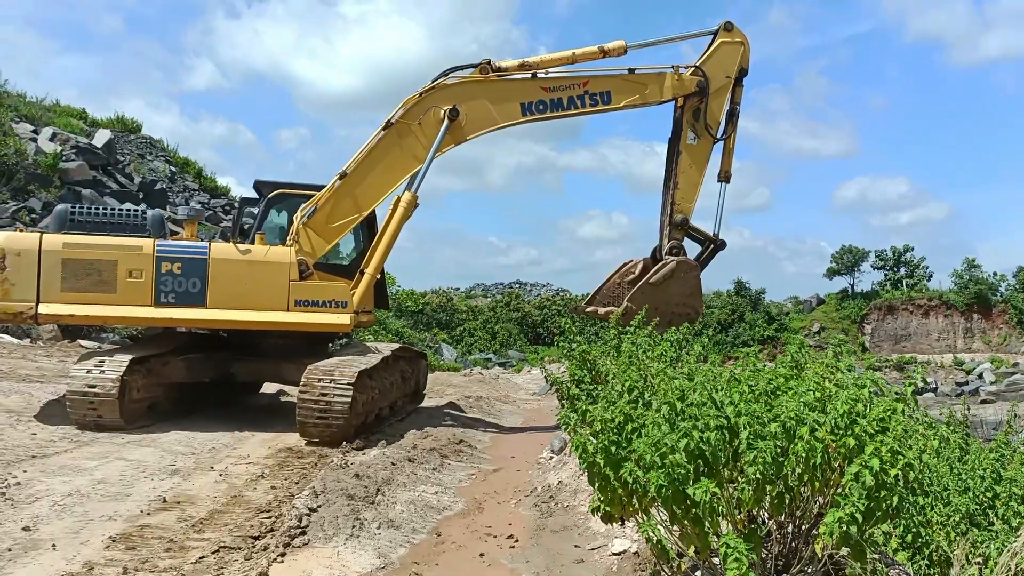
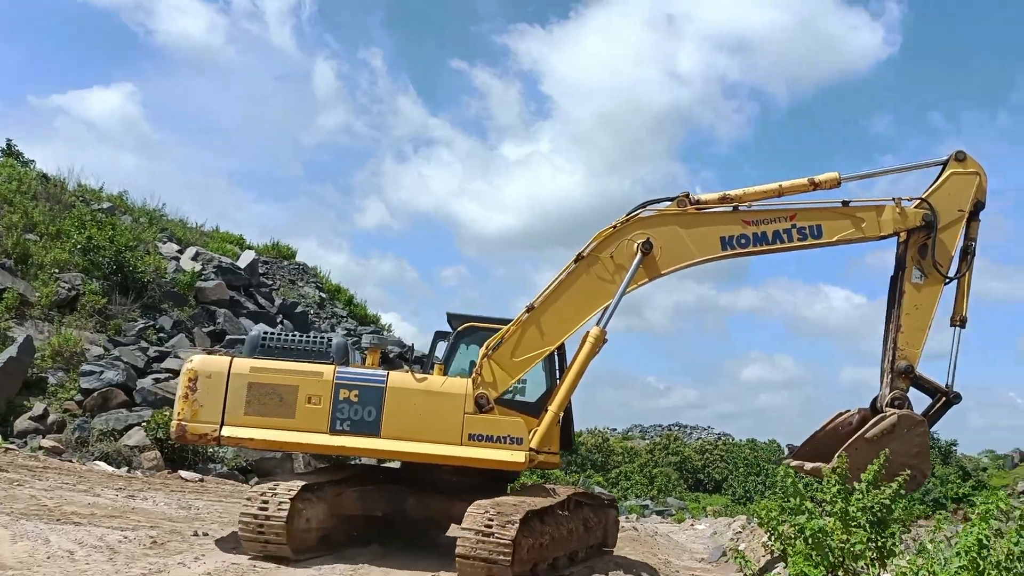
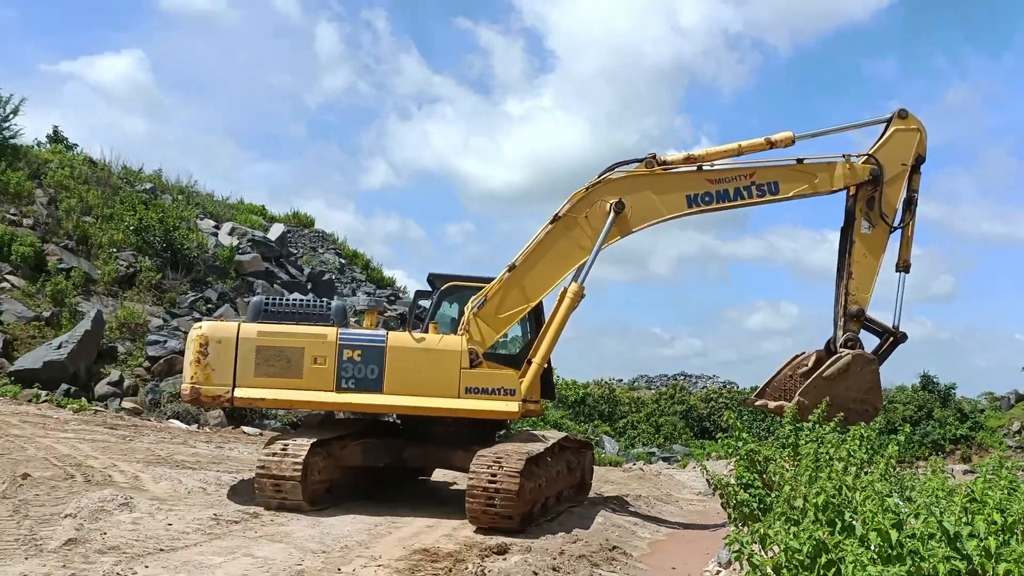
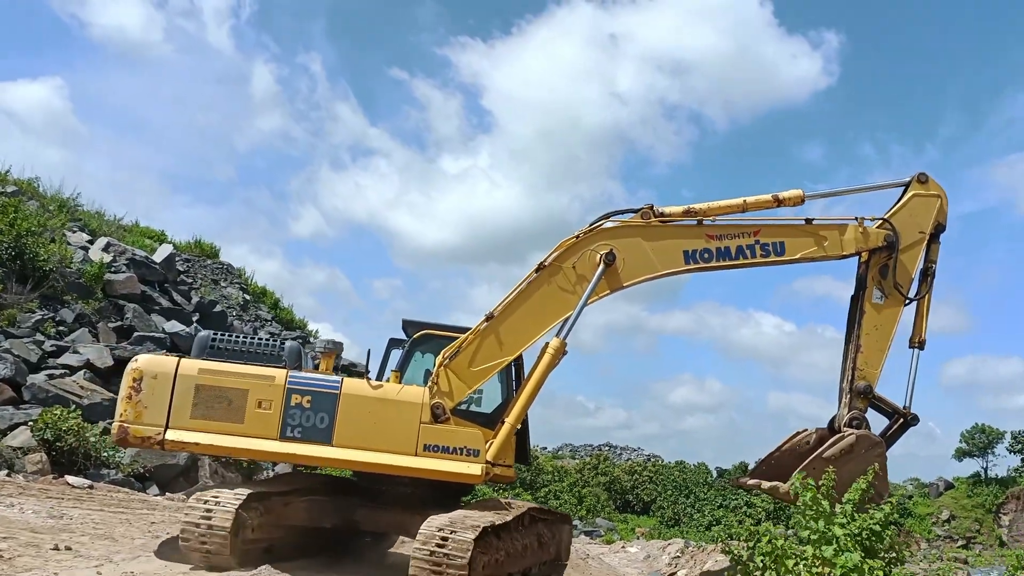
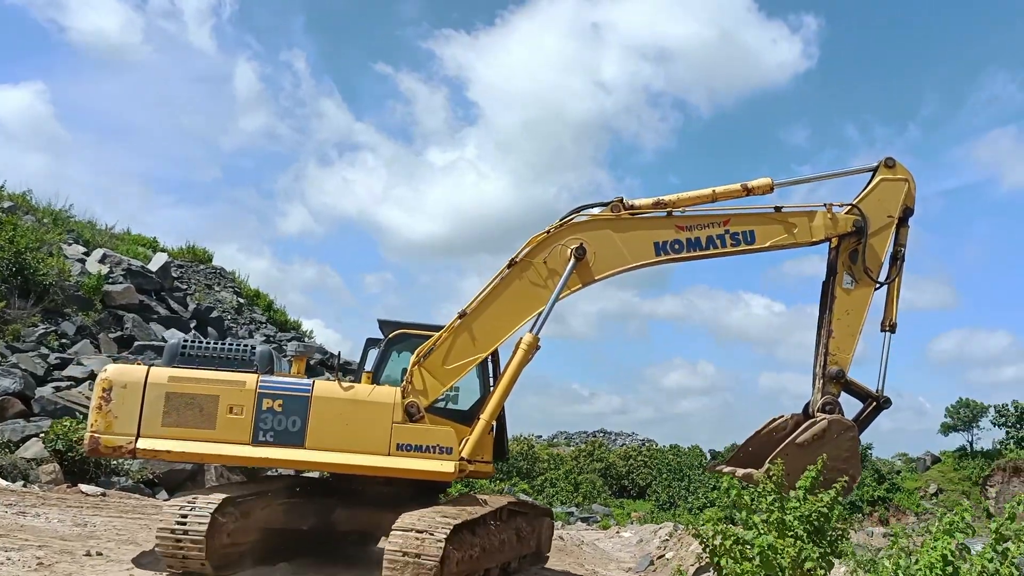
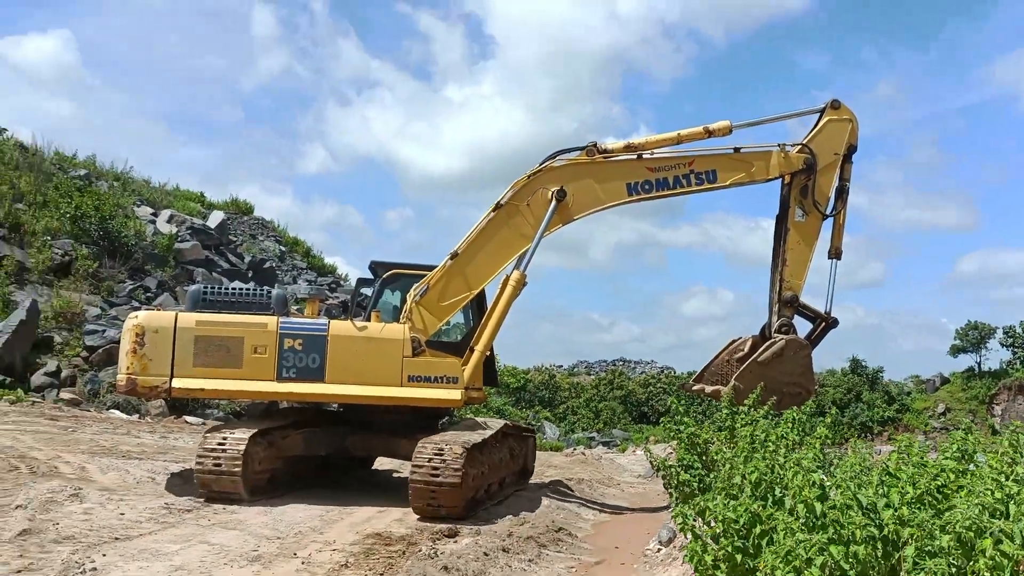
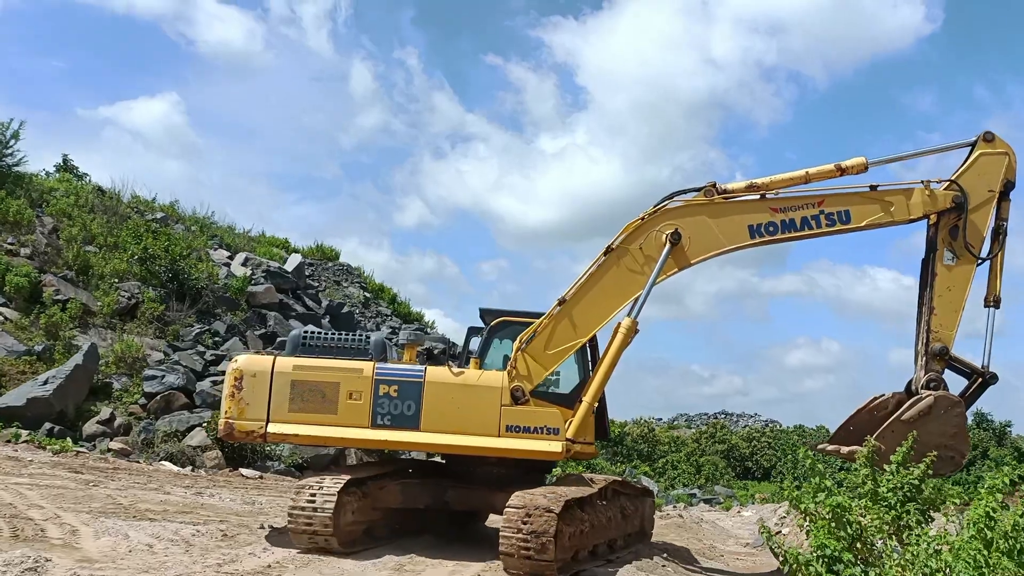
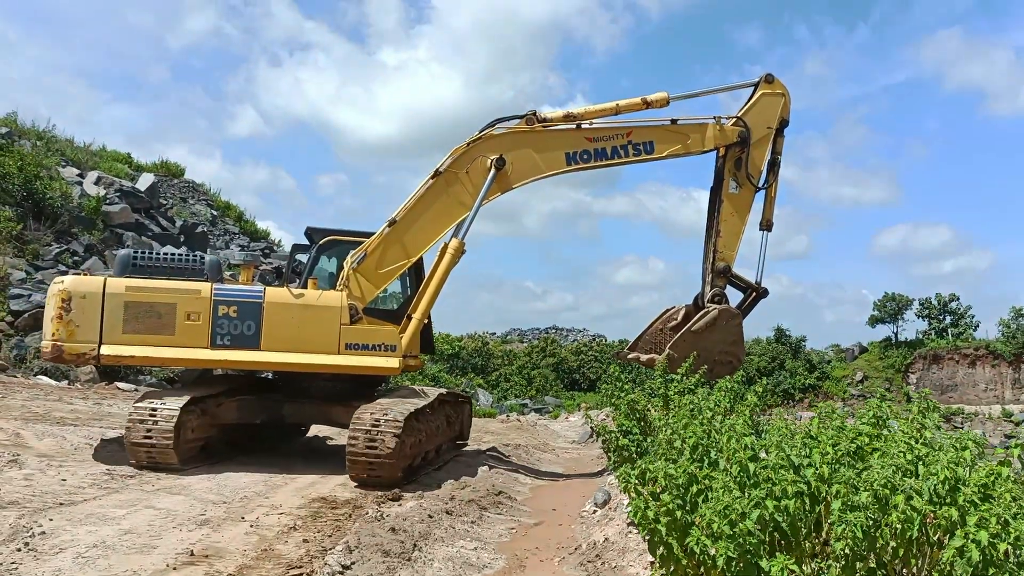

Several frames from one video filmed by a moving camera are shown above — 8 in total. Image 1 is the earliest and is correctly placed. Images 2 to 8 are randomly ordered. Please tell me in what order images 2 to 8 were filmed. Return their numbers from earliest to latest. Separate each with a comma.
8, 6, 3, 7, 2, 5, 4
